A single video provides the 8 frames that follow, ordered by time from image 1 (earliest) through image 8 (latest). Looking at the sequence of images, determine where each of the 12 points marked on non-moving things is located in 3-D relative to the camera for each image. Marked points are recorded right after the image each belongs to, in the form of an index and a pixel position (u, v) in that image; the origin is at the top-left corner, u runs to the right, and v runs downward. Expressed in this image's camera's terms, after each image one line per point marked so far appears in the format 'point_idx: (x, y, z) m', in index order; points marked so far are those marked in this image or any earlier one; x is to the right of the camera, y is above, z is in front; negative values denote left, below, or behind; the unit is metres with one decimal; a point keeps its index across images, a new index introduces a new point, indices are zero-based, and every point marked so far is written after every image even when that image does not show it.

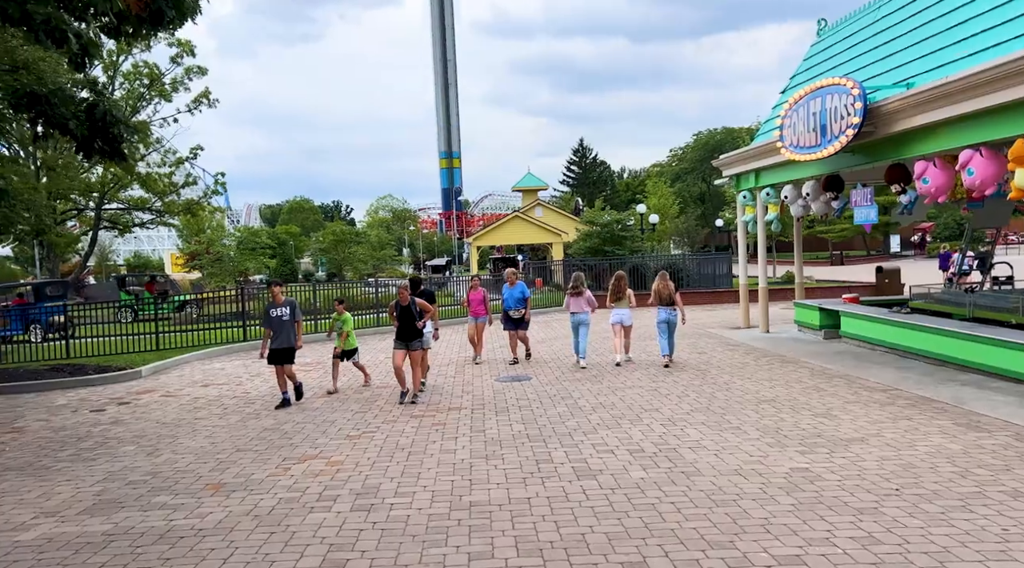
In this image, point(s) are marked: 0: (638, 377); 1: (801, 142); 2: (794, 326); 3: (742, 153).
0: (+1.9, -1.3, +12.1) m
1: (+4.4, +2.2, +12.6) m
2: (+5.8, -0.9, +17.0) m
3: (+4.5, +2.6, +16.1) m
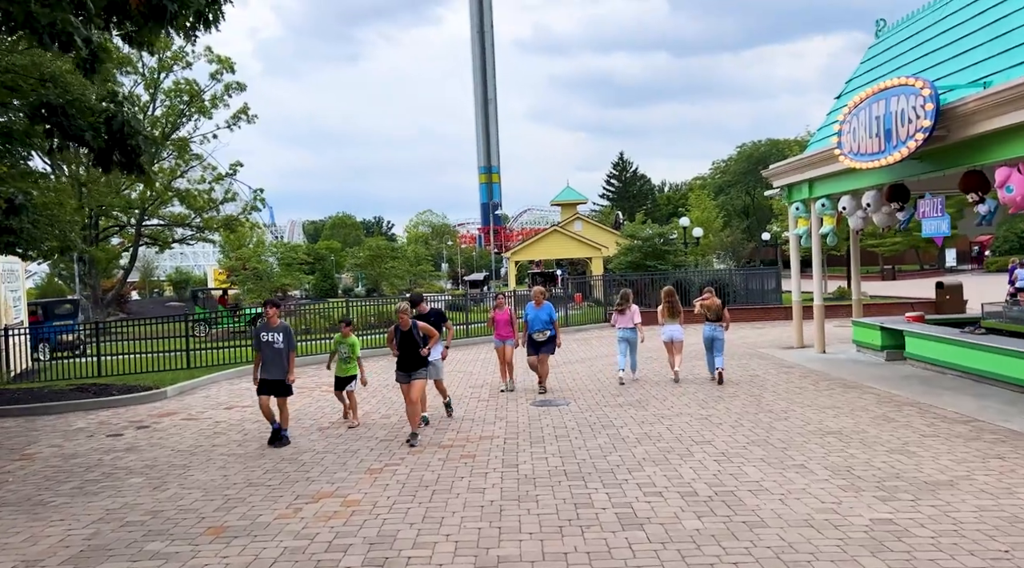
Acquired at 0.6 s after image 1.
0: (+2.4, -1.6, +11.2) m
1: (+5.0, +1.9, +11.6) m
2: (+6.6, -1.2, +15.9) m
3: (+5.2, +2.2, +15.2) m
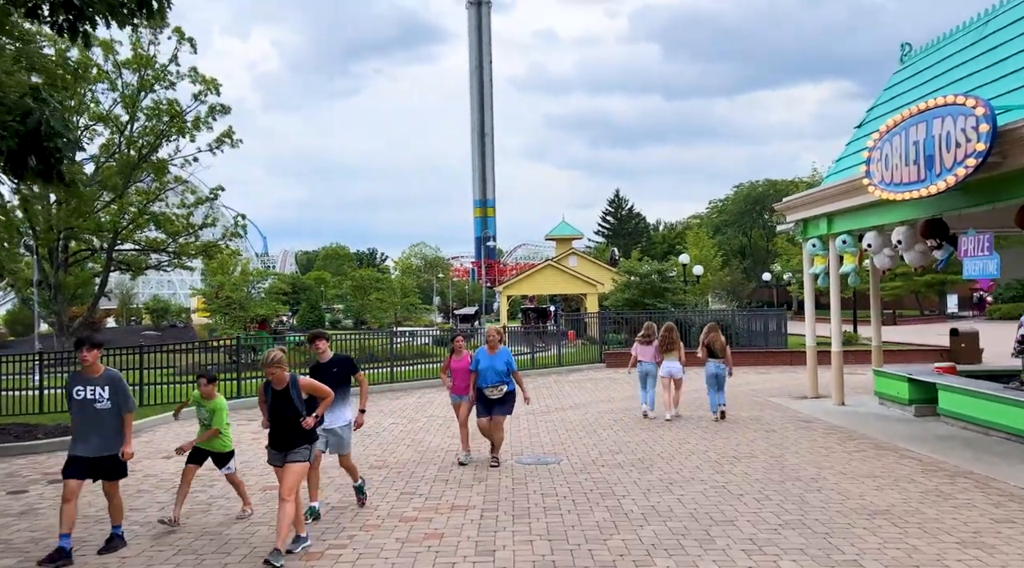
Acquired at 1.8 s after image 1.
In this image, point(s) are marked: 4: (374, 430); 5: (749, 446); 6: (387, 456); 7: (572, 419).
0: (+2.2, -2.1, +9.7) m
1: (+4.8, +1.3, +10.3) m
2: (+6.3, -2.0, +14.5) m
3: (+5.1, +1.5, +13.8) m
4: (-2.1, -2.3, +12.8) m
5: (+3.1, -2.1, +10.6) m
6: (-1.5, -2.2, +10.1) m
7: (+1.0, -2.2, +13.6) m
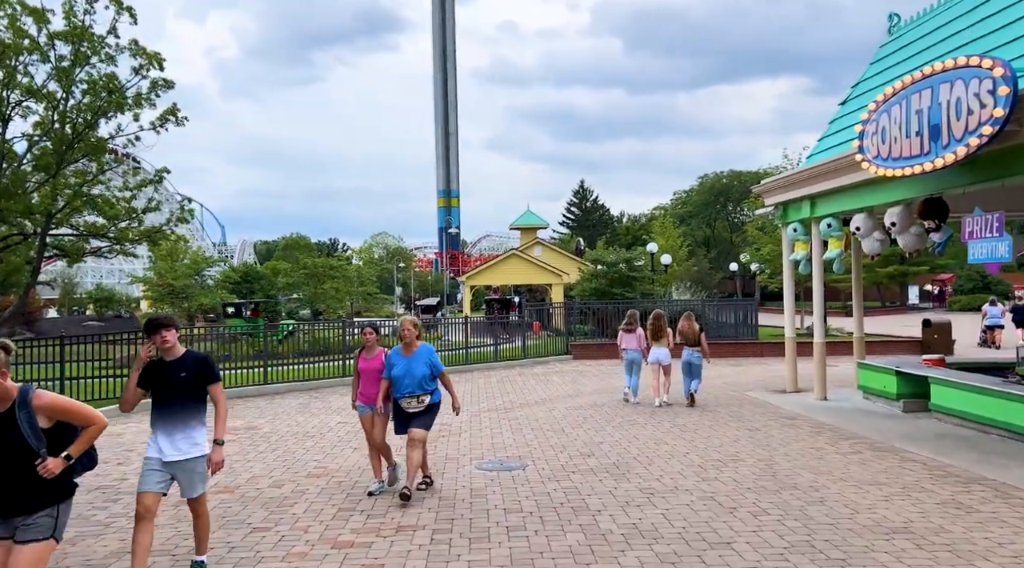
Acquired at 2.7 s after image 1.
0: (+1.7, -1.9, +8.7) m
1: (+4.4, +1.5, +9.4) m
2: (+5.7, -1.8, +13.6) m
3: (+4.4, +1.7, +12.9) m
4: (-2.7, -2.1, +11.5) m
5: (+2.6, -1.9, +9.6) m
6: (-2.0, -2.0, +8.9) m
7: (+0.4, -2.0, +12.5) m
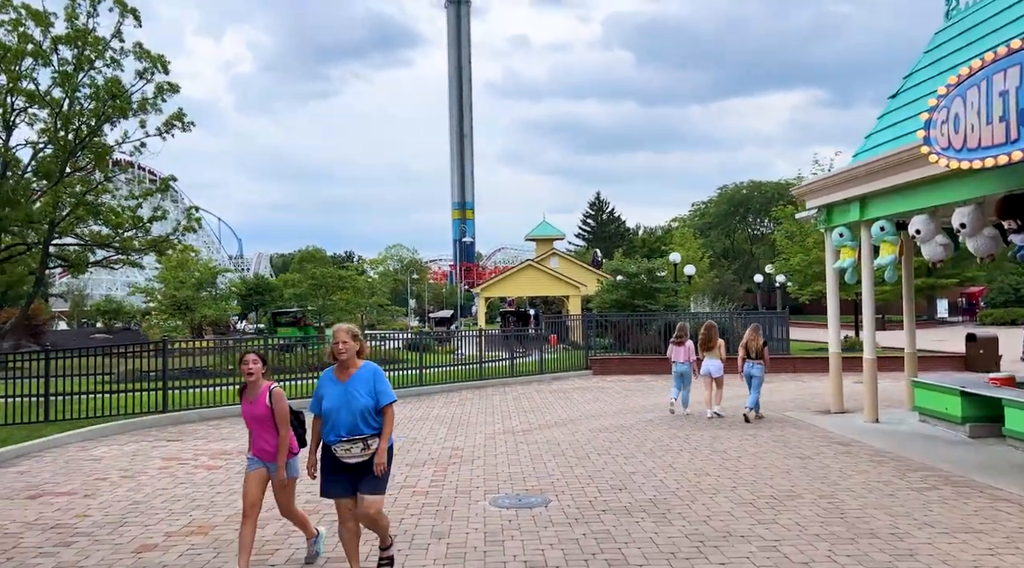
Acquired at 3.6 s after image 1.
0: (+1.9, -2.0, +7.4) m
1: (+4.6, +1.4, +8.1) m
2: (+6.0, -1.9, +12.3) m
3: (+4.7, +1.6, +11.7) m
4: (-2.4, -2.2, +10.4) m
5: (+2.8, -2.0, +8.4) m
6: (-1.8, -2.1, +7.8) m
7: (+0.6, -2.1, +11.3) m
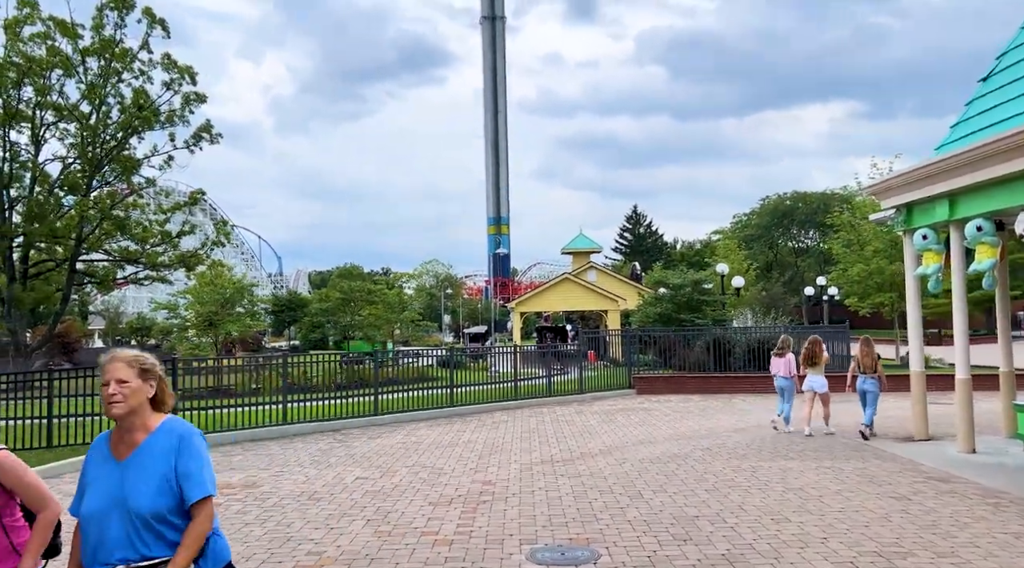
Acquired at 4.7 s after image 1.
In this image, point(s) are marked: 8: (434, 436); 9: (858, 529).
0: (+2.2, -2.0, +6.0) m
1: (+4.9, +1.4, +6.6) m
2: (+6.5, -2.1, +10.7) m
3: (+5.2, +1.5, +10.2) m
4: (-2.0, -2.3, +9.1) m
5: (+3.1, -2.0, +6.9) m
6: (-1.5, -2.1, +6.5) m
7: (+1.1, -2.3, +9.9) m
8: (-1.3, -2.5, +13.6) m
9: (+2.9, -2.0, +6.8) m
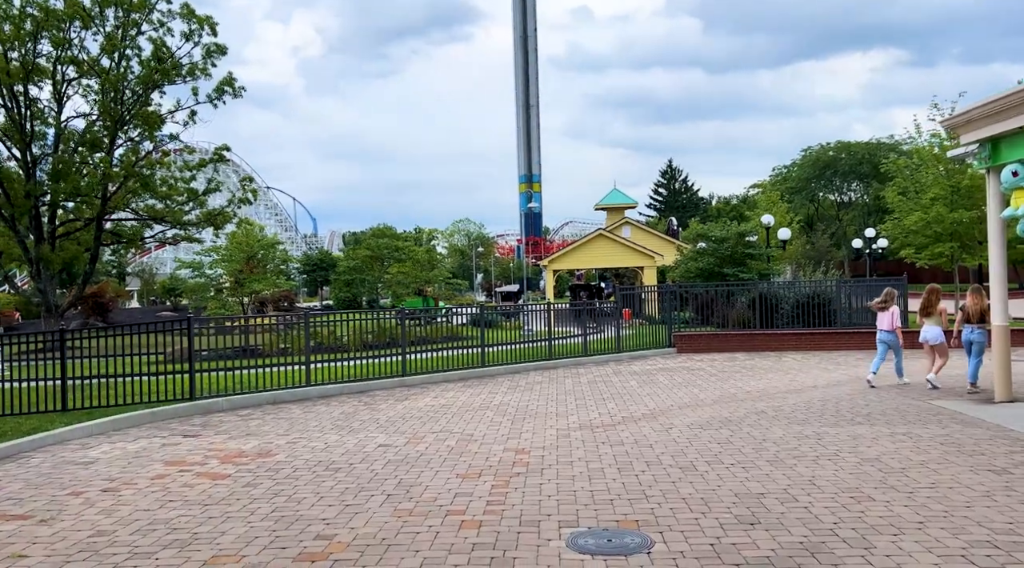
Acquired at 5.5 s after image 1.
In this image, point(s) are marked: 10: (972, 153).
0: (+2.5, -1.6, +5.0) m
1: (+5.1, +1.8, +5.4) m
2: (+6.9, -1.4, +9.5) m
3: (+5.6, +2.1, +8.9) m
4: (-1.6, -1.8, +8.3) m
5: (+3.4, -1.6, +5.8) m
6: (-1.2, -1.8, +5.6) m
7: (+1.5, -1.7, +8.9) m
8: (-0.7, -1.8, +12.7) m
9: (+3.1, -1.6, +5.8) m
10: (+6.0, +1.7, +10.9) m
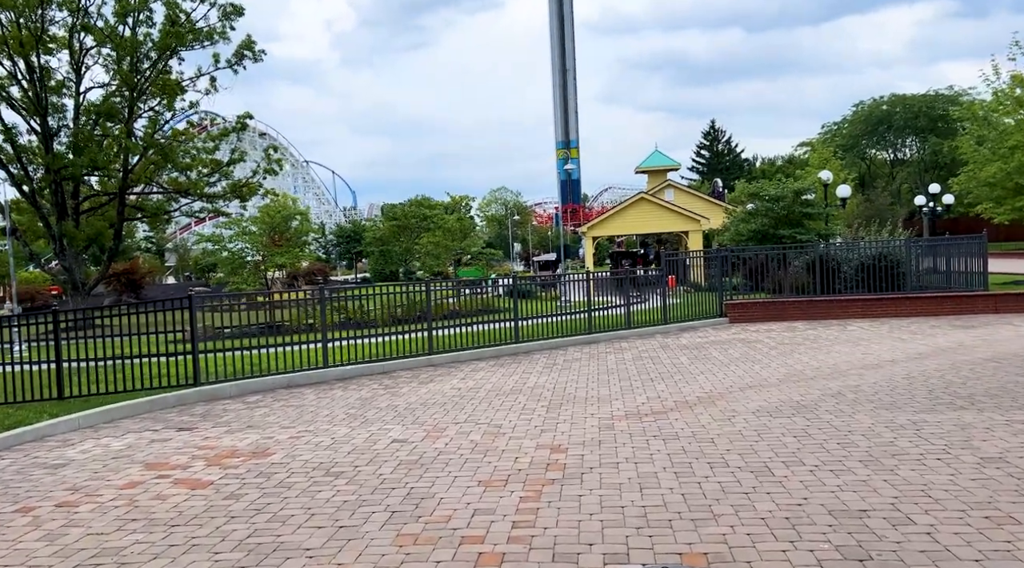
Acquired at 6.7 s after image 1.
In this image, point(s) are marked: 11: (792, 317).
0: (+2.6, -1.4, +3.5) m
1: (+5.2, +2.1, +3.6) m
2: (+7.2, -0.9, +7.8) m
3: (+5.8, +2.5, +7.1) m
4: (-1.3, -1.6, +7.0) m
5: (+3.6, -1.3, +4.3) m
6: (-1.0, -1.6, +4.3) m
7: (+1.8, -1.4, +7.5) m
8: (-0.2, -1.3, +11.4) m
9: (+3.3, -1.4, +4.3) m
10: (+6.4, +2.2, +9.1) m
11: (+6.4, -0.7, +18.7) m
